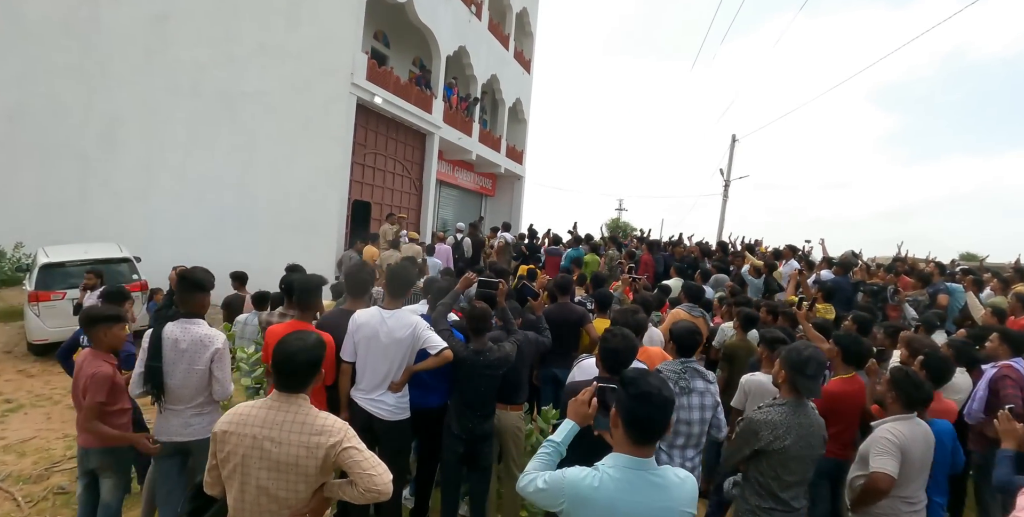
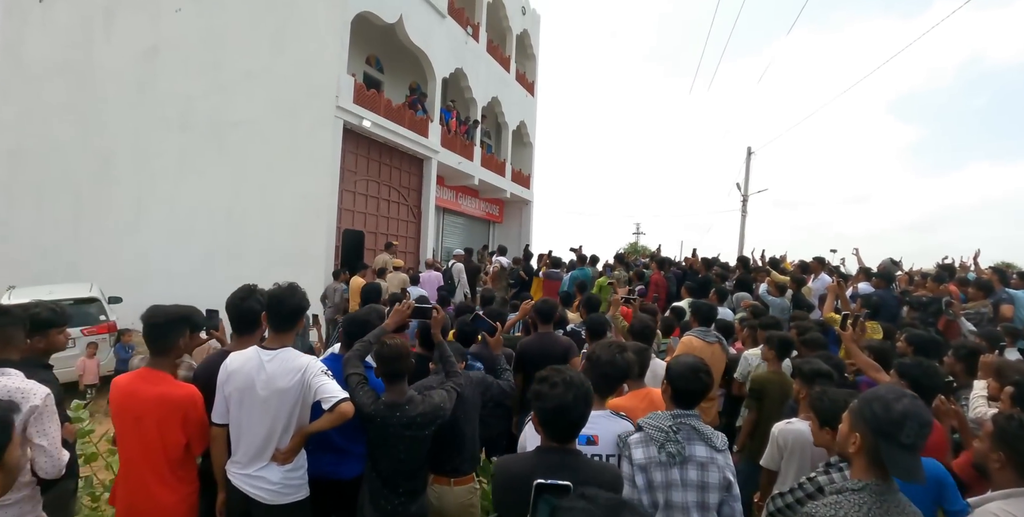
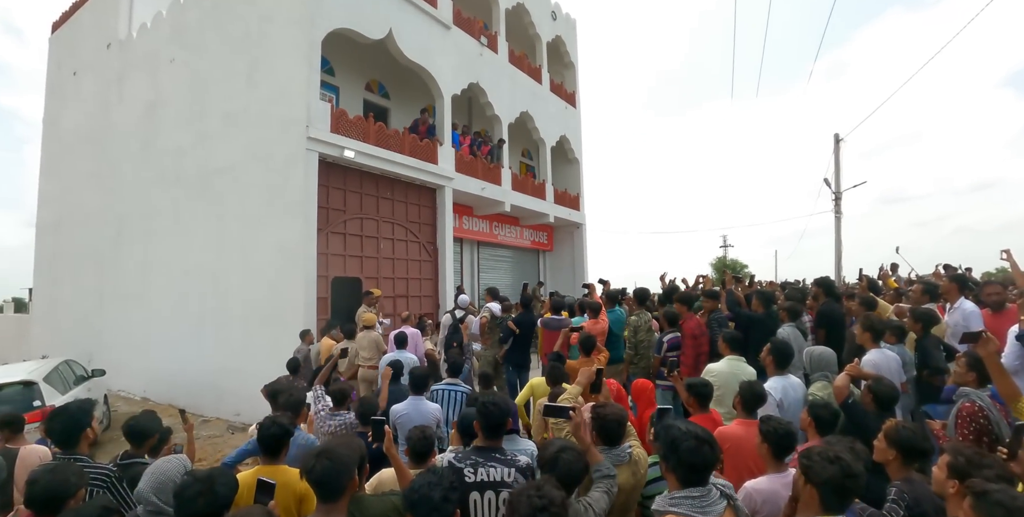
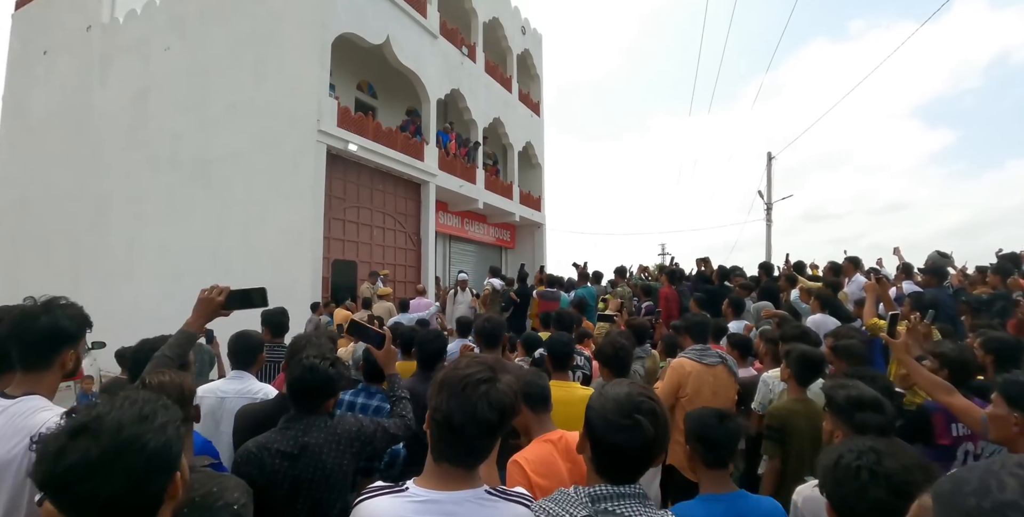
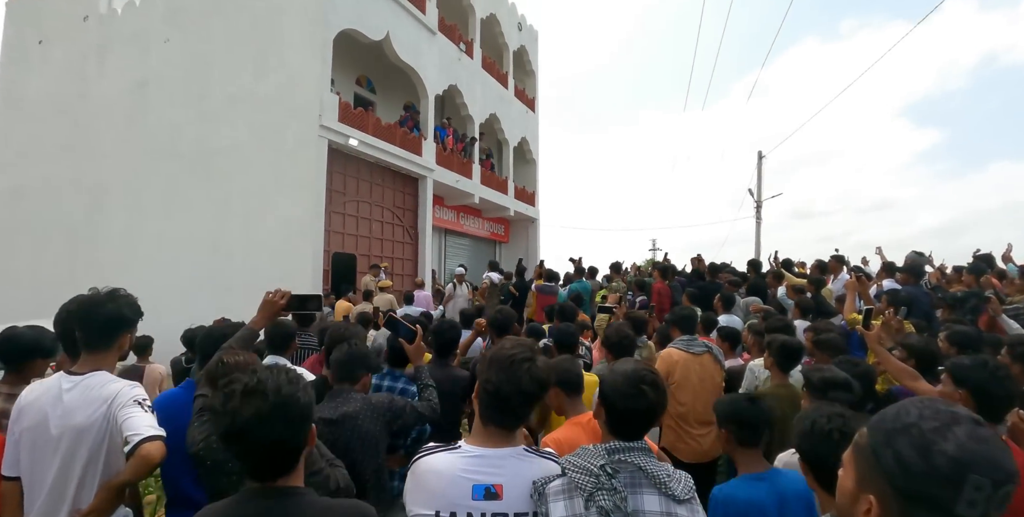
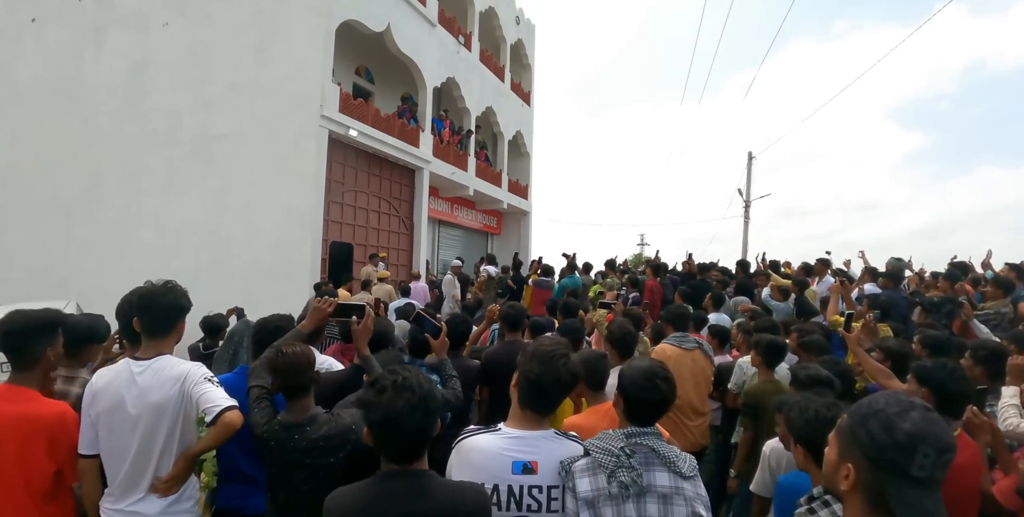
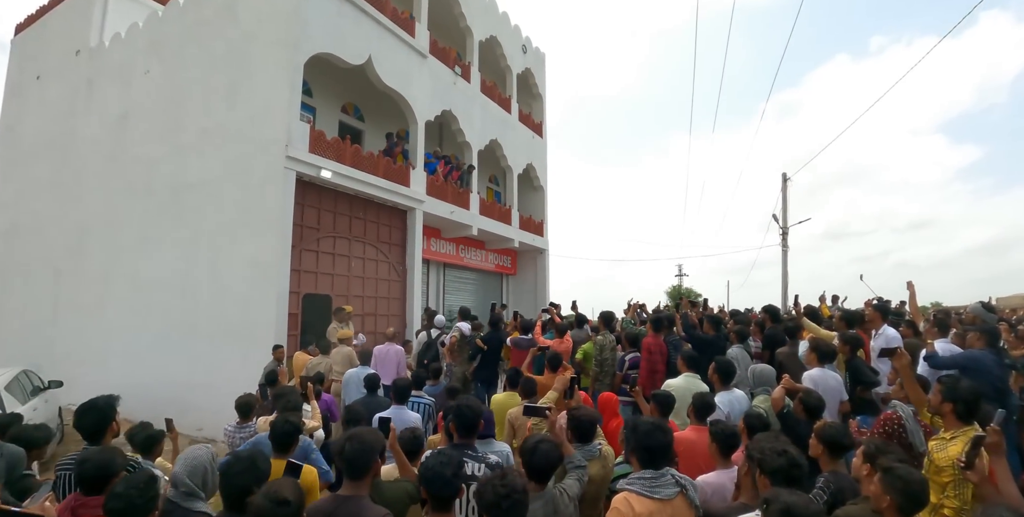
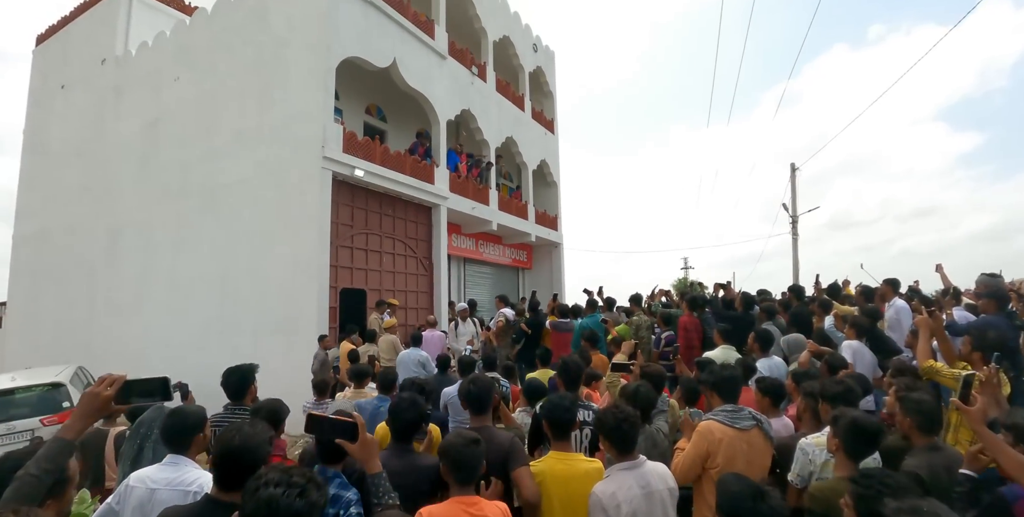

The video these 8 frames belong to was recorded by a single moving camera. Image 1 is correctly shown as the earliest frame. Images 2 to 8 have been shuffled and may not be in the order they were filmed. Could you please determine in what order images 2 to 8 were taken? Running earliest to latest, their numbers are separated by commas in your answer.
2, 6, 5, 4, 8, 7, 3
